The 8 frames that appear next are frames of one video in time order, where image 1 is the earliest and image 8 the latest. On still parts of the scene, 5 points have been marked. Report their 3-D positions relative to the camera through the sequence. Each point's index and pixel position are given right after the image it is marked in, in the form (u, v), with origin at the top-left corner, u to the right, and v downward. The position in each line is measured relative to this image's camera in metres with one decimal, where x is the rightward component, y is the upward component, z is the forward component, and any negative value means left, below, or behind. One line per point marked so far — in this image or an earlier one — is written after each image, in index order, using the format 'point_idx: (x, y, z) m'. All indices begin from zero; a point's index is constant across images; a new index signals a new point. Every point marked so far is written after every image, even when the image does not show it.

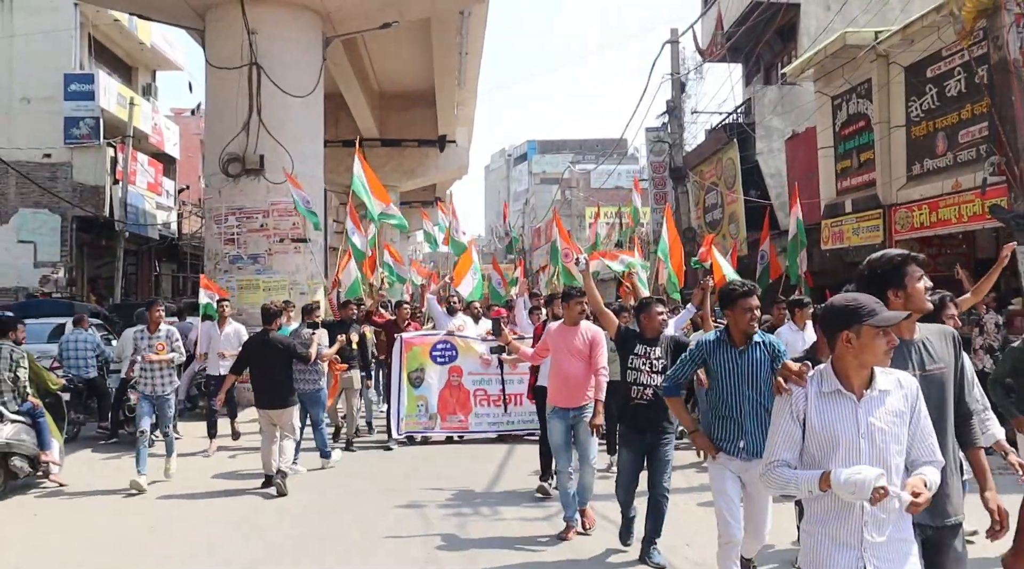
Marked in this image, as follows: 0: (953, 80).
0: (+5.0, +2.3, +10.7) m
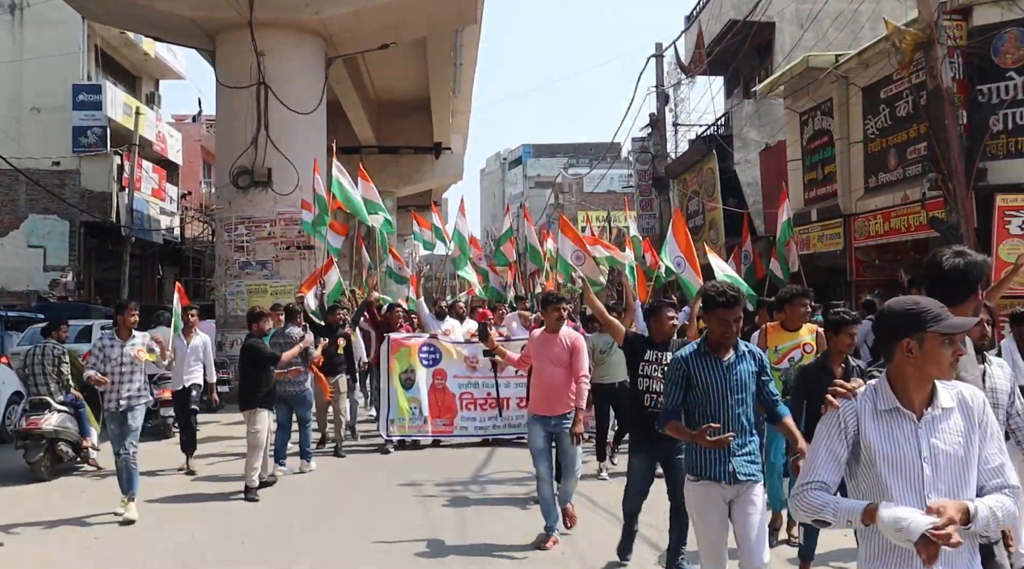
0: (+4.8, +2.3, +11.8) m
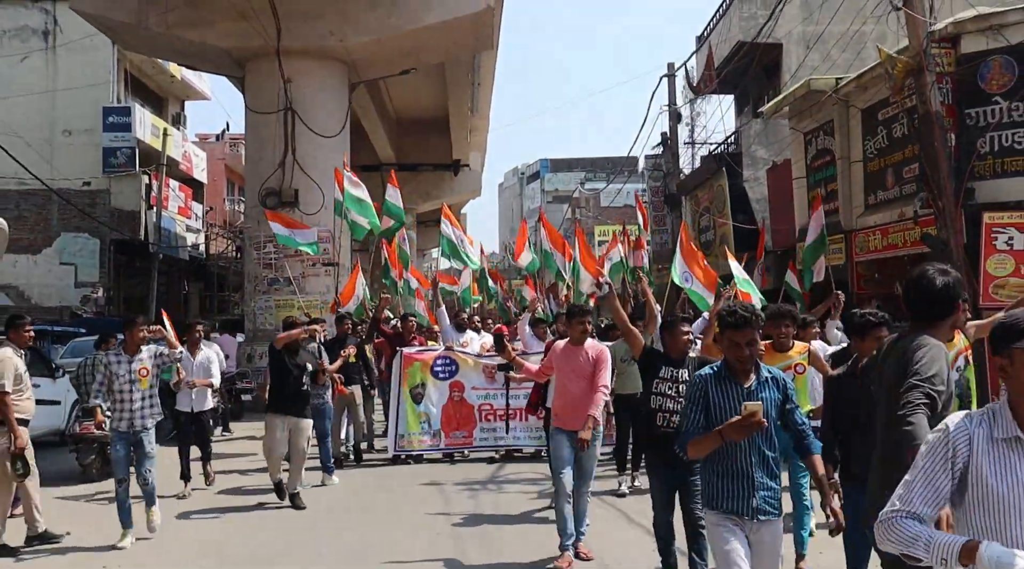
0: (+5.0, +2.1, +12.4) m
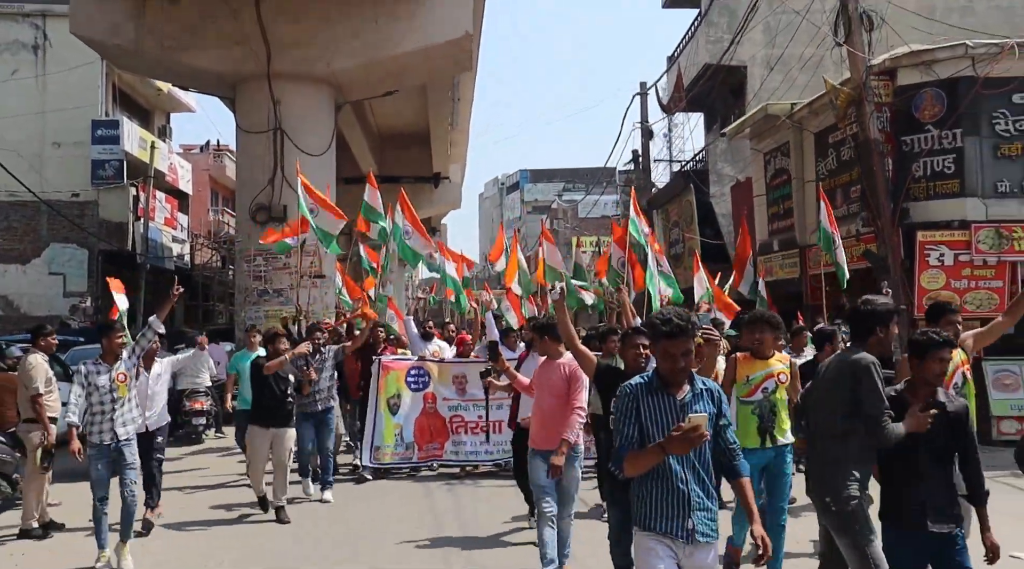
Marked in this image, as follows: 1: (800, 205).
0: (+4.7, +1.9, +13.4) m
1: (+4.6, +1.3, +15.1) m
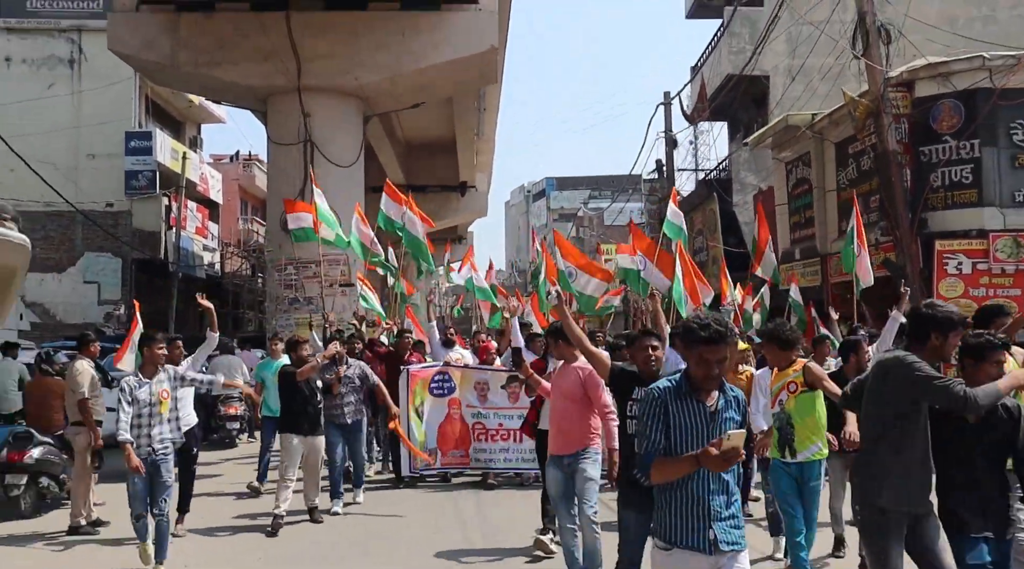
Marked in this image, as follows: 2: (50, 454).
0: (+5.0, +1.8, +13.6) m
1: (+5.0, +1.1, +15.2) m
2: (-4.2, -1.5, +8.6) m
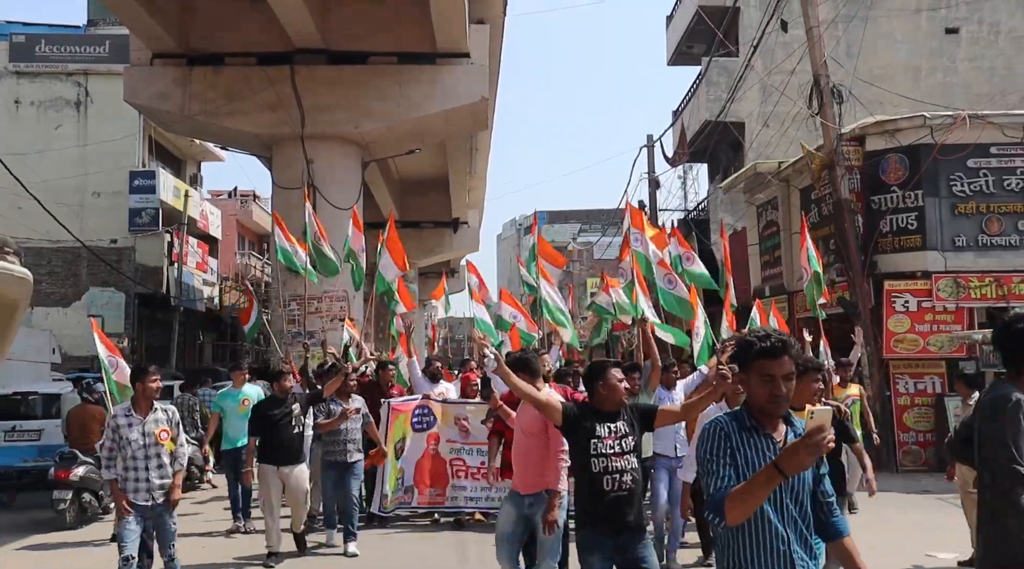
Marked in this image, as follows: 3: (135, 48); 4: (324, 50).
0: (+4.9, +1.3, +14.8) m
1: (+4.8, +0.5, +16.4) m
2: (-4.3, -1.9, +9.6) m
3: (-7.3, +4.6, +18.5) m
4: (-3.6, +4.5, +18.1) m
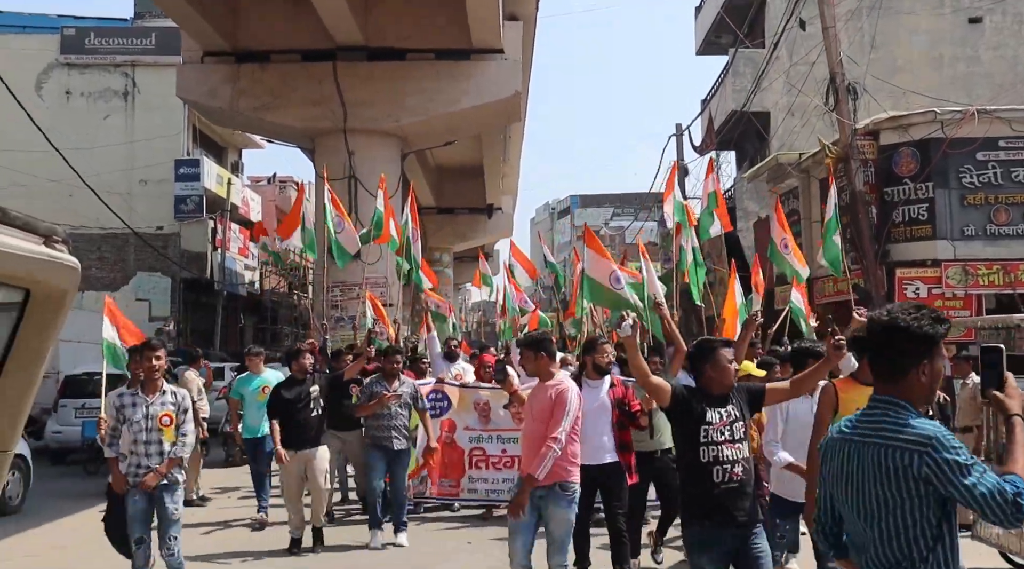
0: (+5.4, +1.5, +15.5) m
1: (+5.3, +0.8, +17.1) m
2: (-4.0, -1.8, +10.7) m
3: (-6.7, +4.9, +19.5) m
4: (-2.9, +4.7, +18.9) m
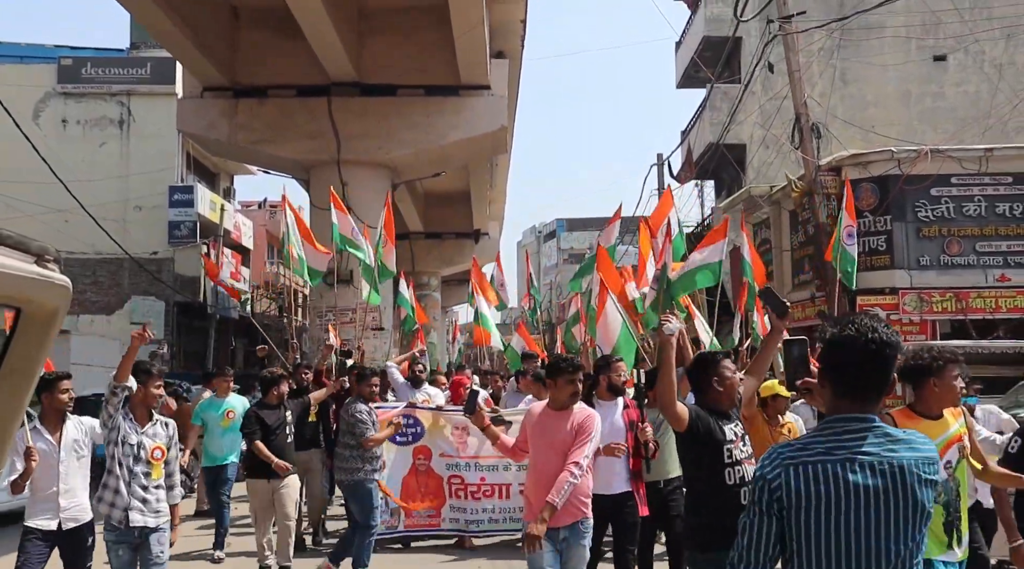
0: (+5.1, +1.0, +16.4) m
1: (+5.1, +0.3, +18.0) m
2: (-4.1, -2.1, +11.4) m
3: (-7.0, +4.4, +20.4) m
4: (-3.2, +4.2, +19.9) m
